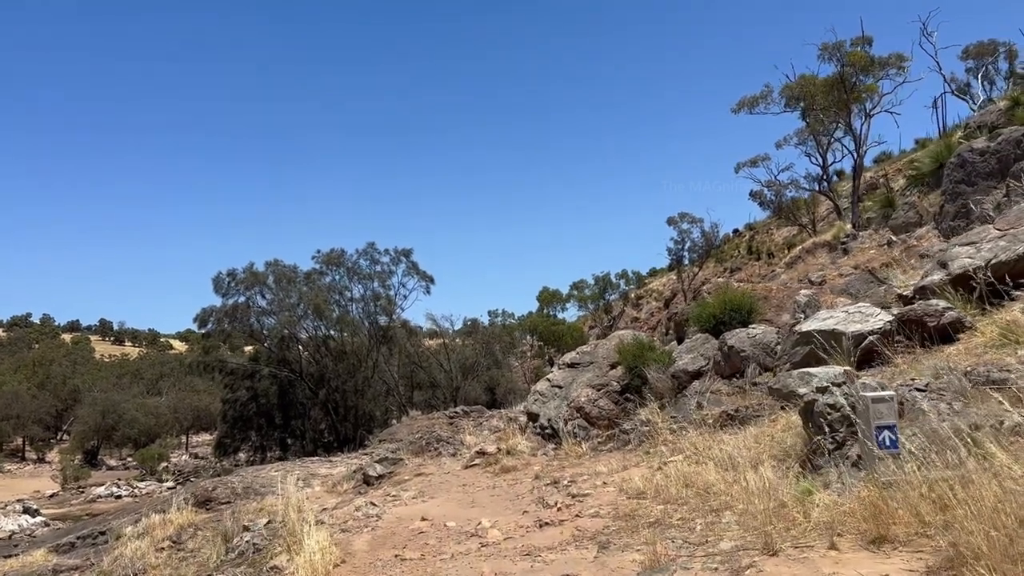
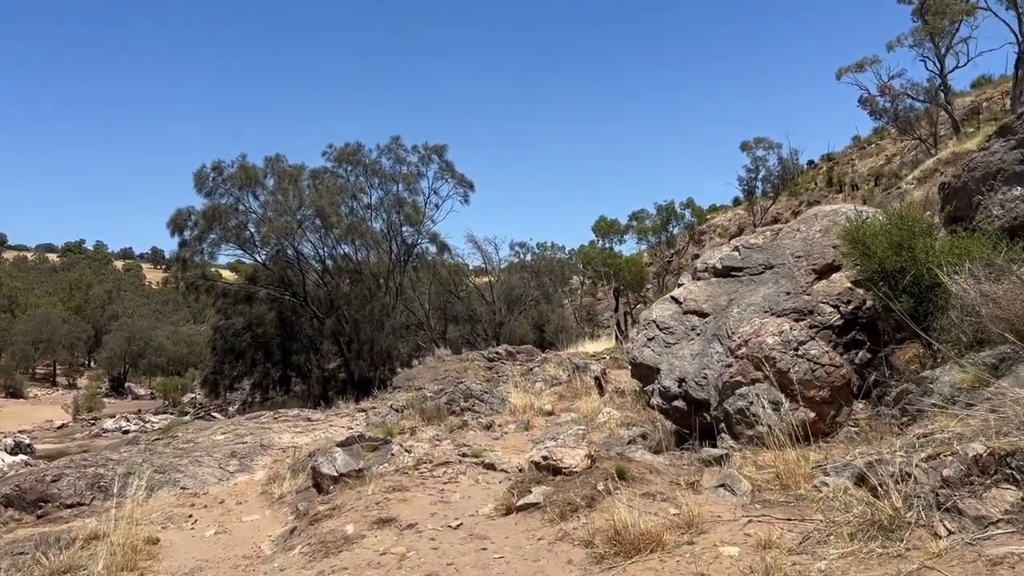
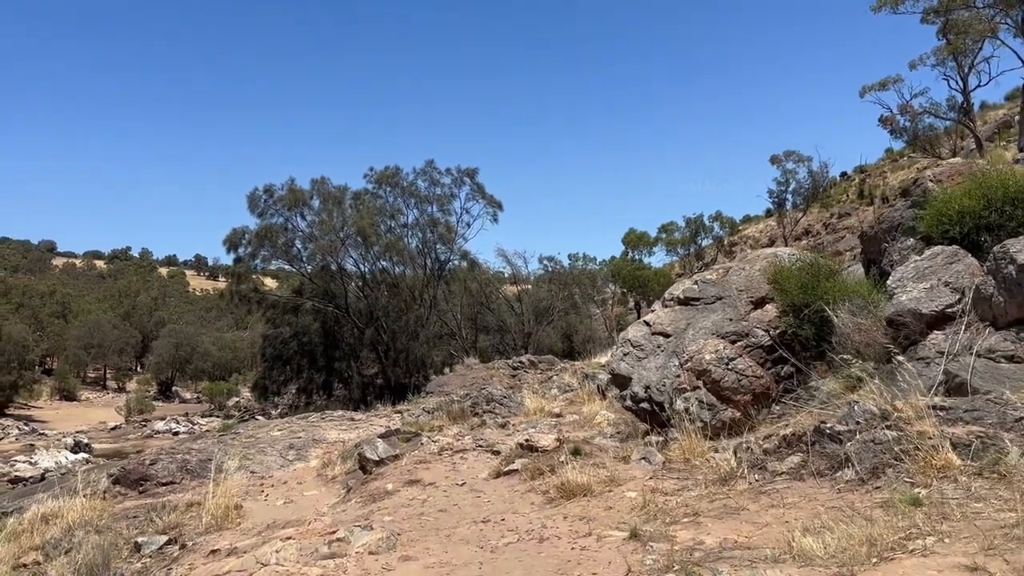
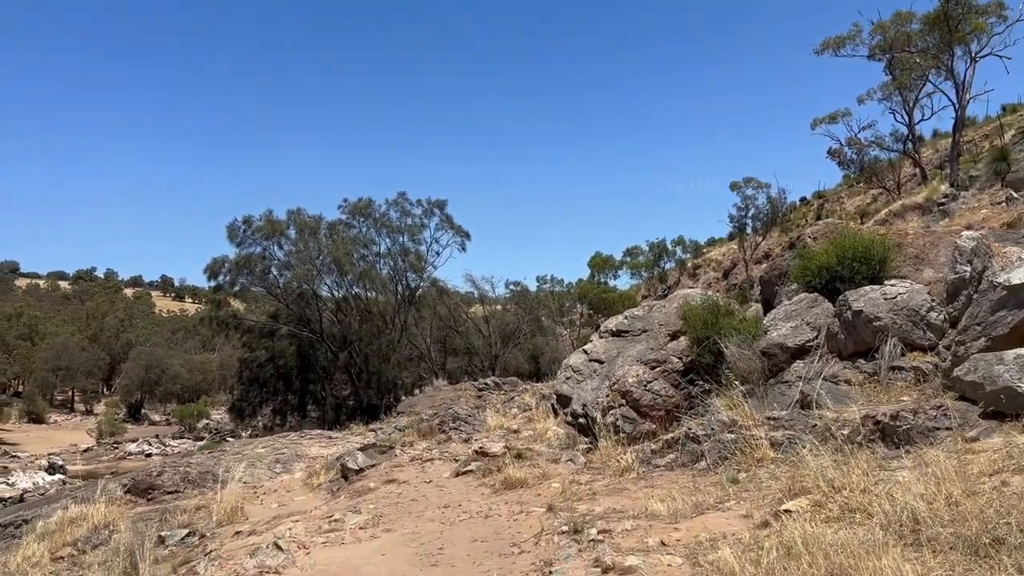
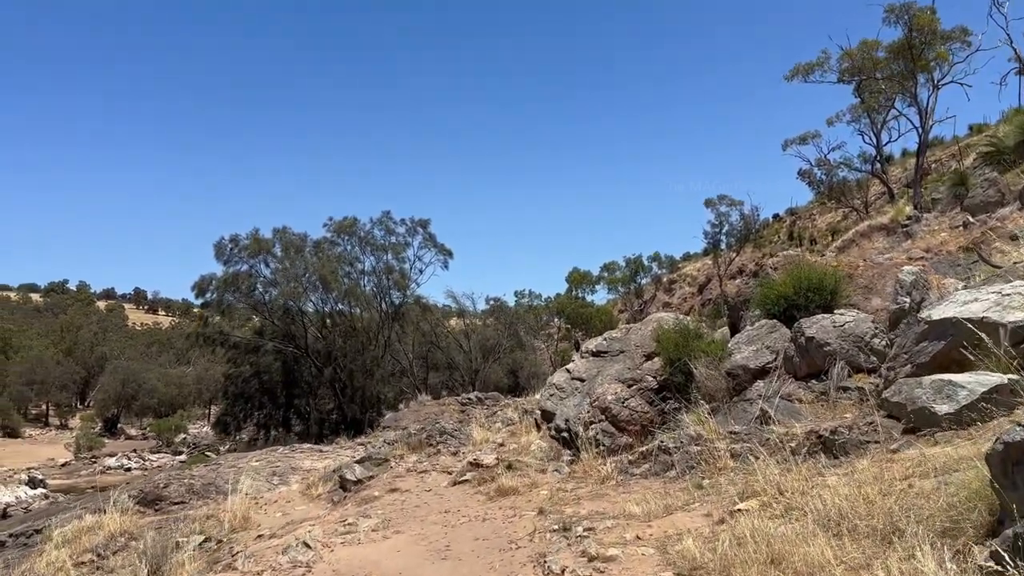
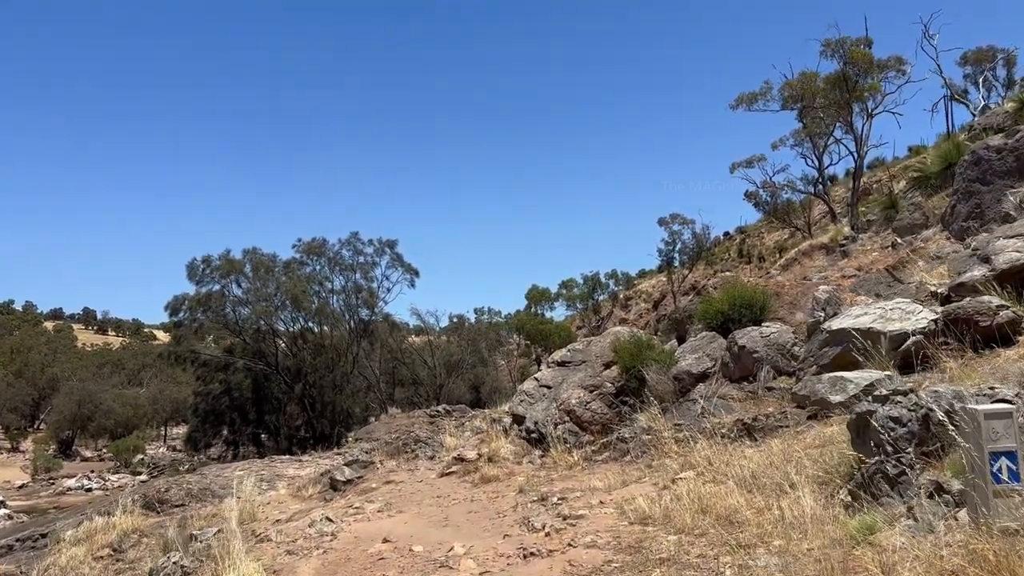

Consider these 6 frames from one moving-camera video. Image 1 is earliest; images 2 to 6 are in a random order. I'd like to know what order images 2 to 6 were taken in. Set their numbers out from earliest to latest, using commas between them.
6, 5, 4, 3, 2
